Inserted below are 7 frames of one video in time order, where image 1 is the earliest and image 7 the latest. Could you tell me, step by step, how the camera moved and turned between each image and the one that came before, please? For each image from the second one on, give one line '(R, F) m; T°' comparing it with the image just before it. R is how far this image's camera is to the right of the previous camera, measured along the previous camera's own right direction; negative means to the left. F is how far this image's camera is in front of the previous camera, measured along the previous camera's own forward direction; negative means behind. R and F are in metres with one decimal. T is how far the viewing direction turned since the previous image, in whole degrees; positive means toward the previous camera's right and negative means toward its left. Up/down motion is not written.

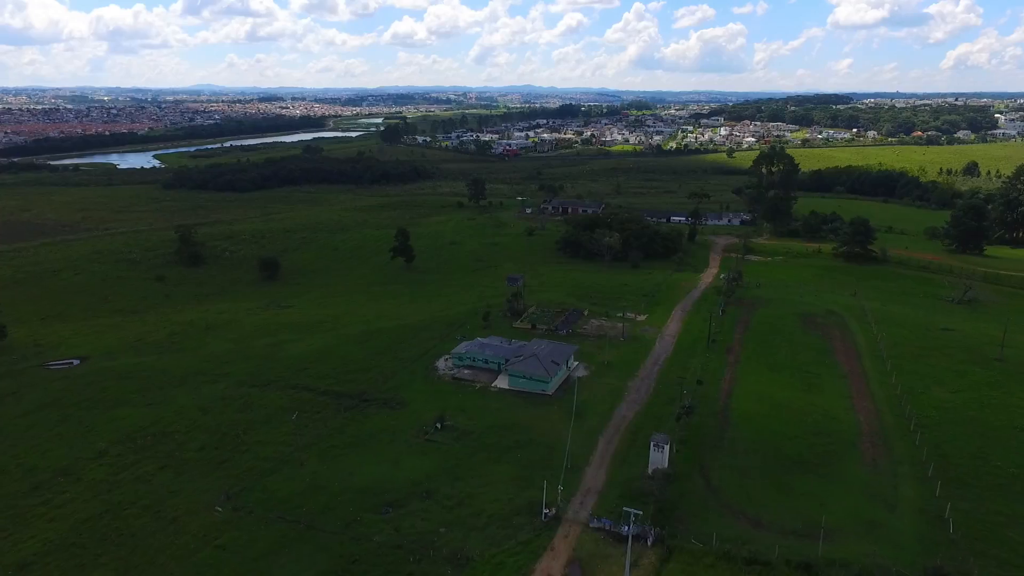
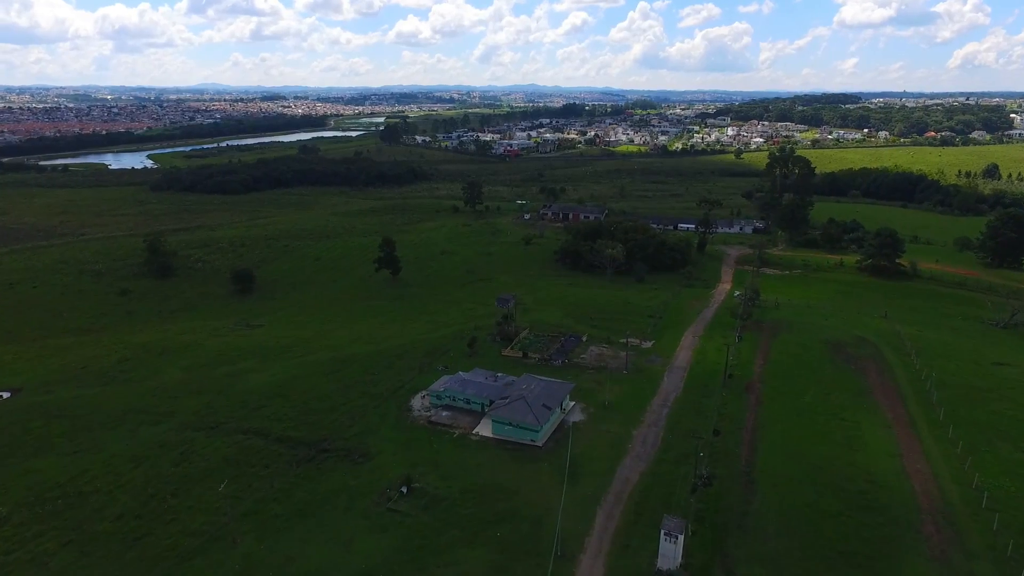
(+0.9, +4.5) m; 0°
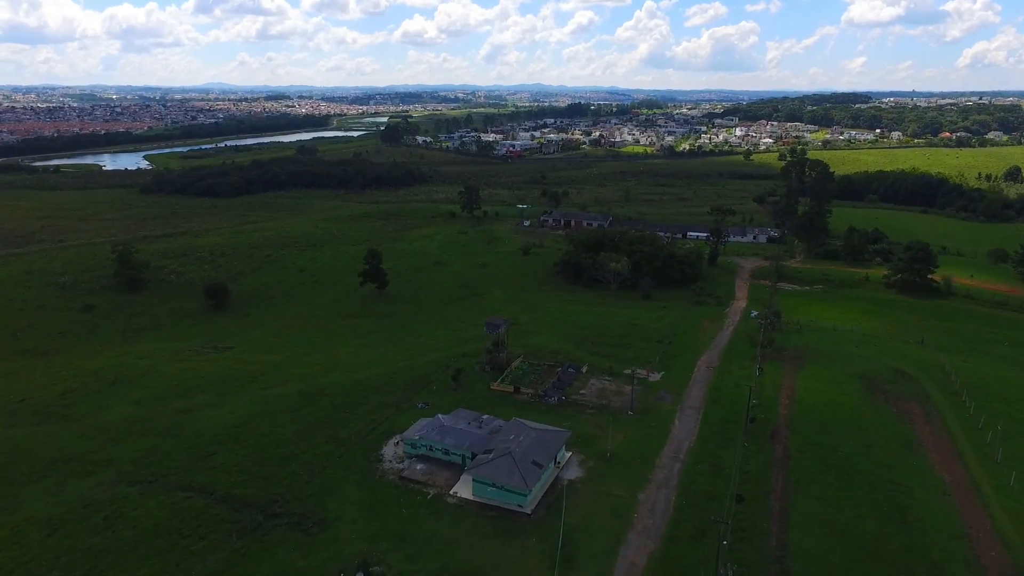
(+0.8, +4.1) m; -1°
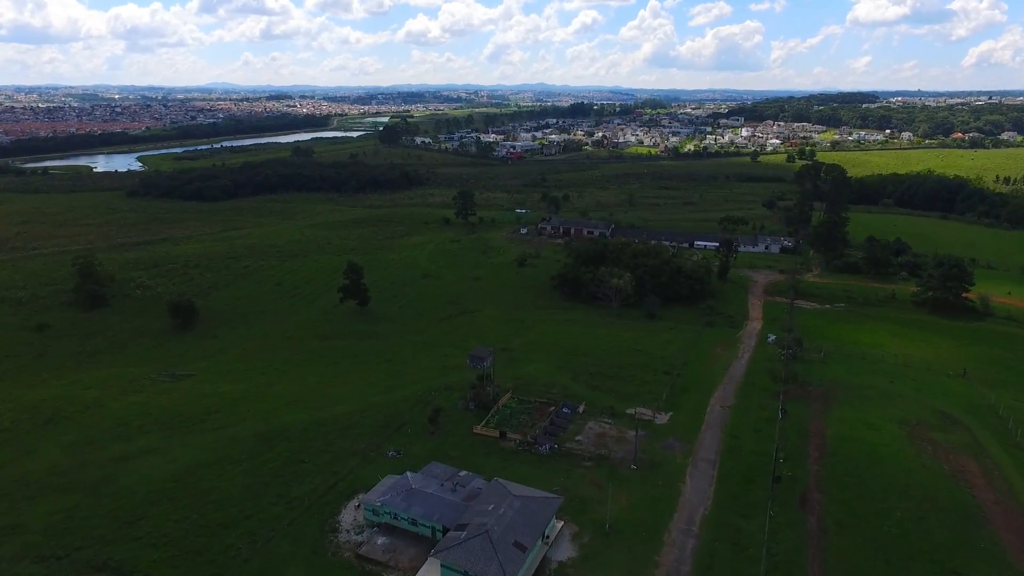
(+0.8, +4.0) m; 0°
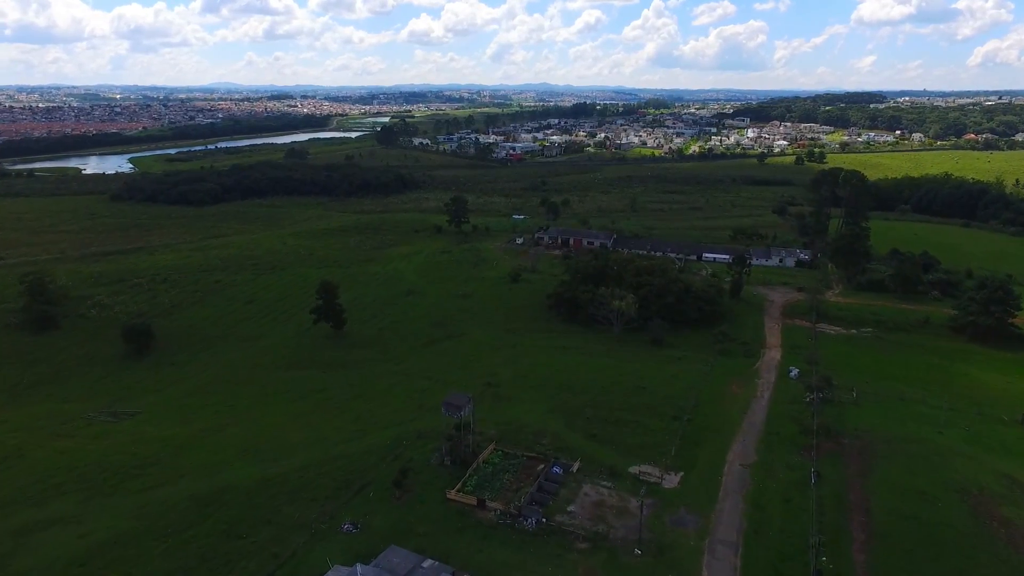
(+0.9, +4.3) m; 0°
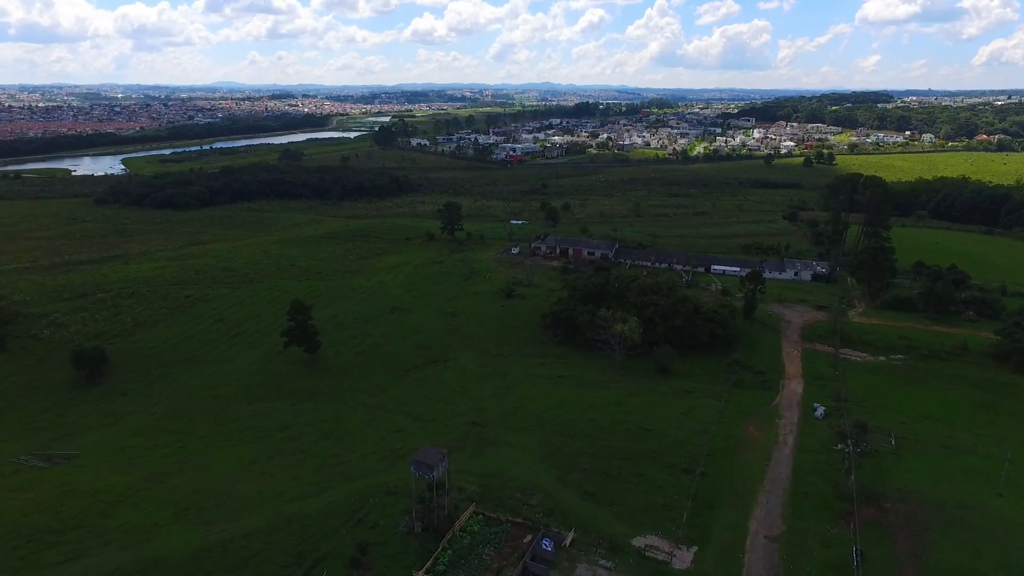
(+0.7, +3.8) m; 0°
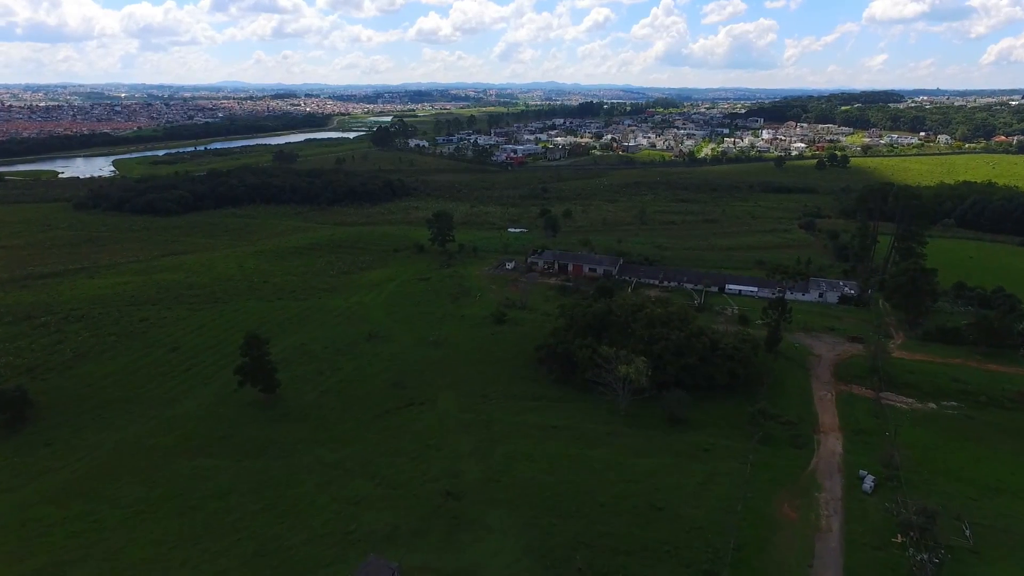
(+0.9, +5.0) m; 0°
